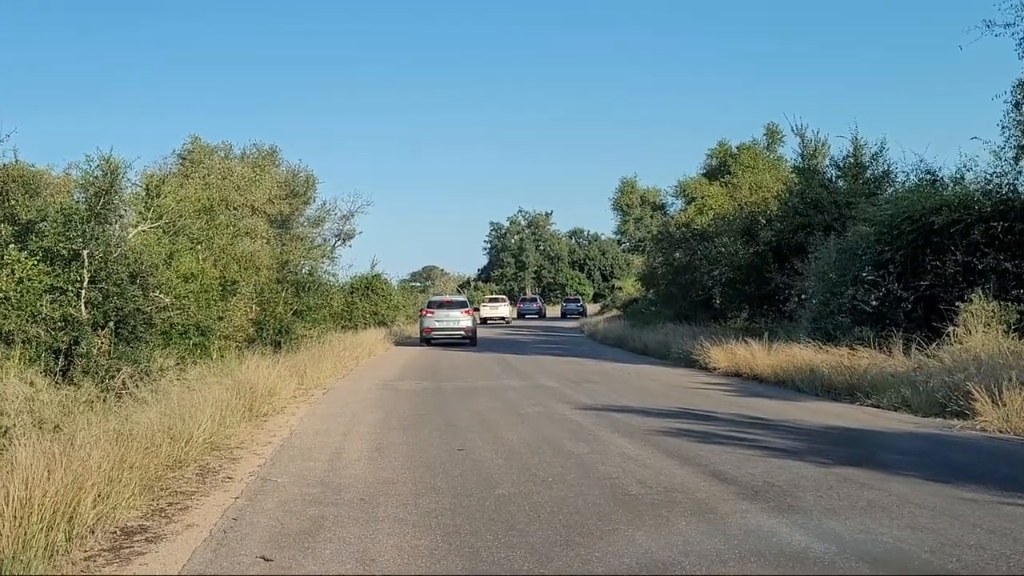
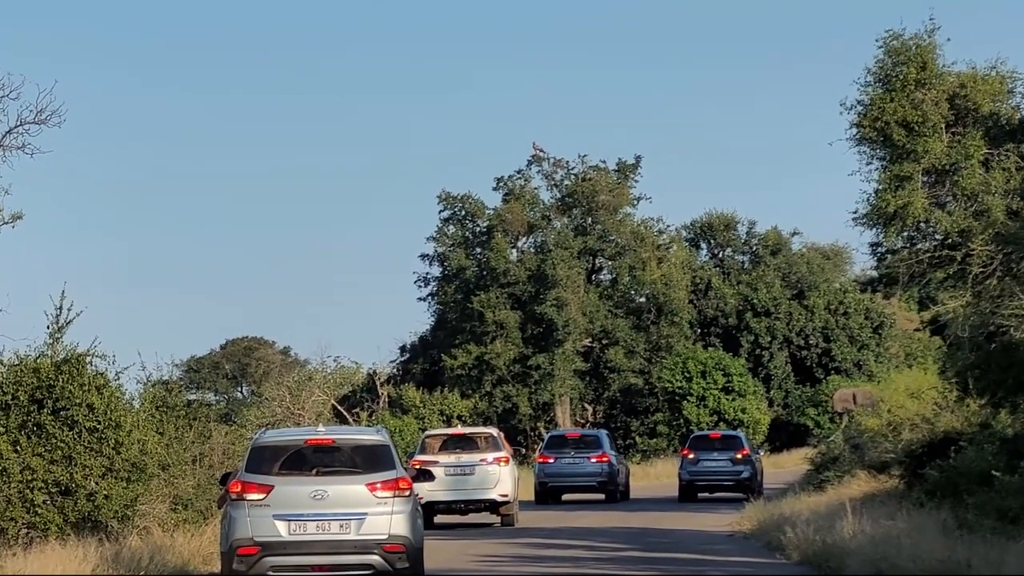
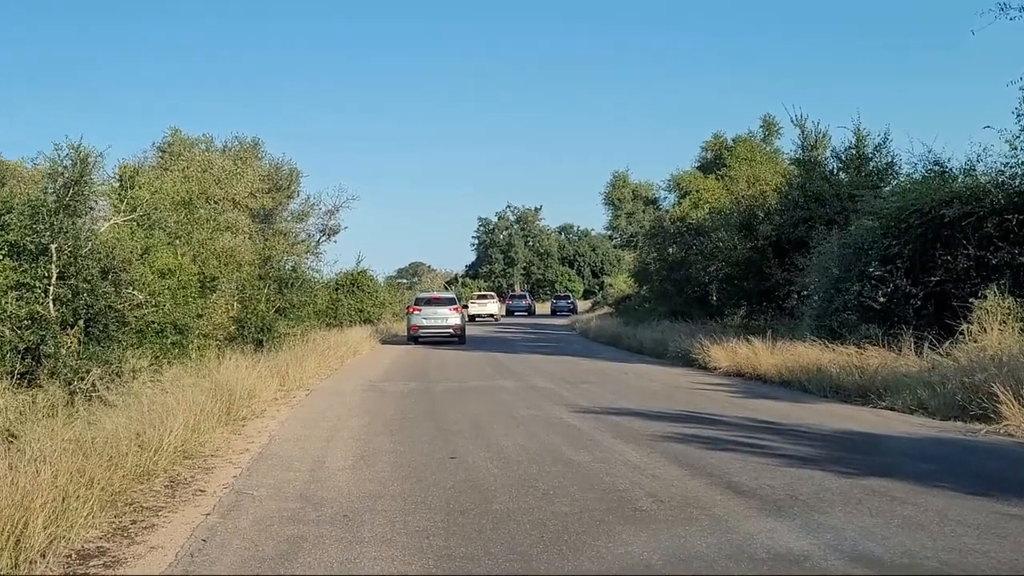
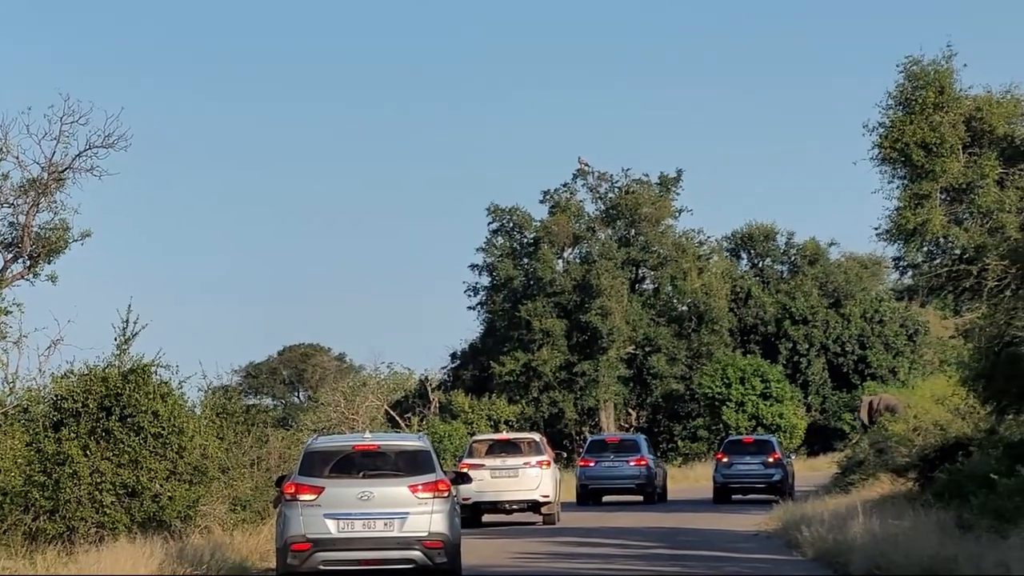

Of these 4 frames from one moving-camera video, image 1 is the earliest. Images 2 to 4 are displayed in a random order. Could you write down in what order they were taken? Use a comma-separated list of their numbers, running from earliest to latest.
3, 4, 2
